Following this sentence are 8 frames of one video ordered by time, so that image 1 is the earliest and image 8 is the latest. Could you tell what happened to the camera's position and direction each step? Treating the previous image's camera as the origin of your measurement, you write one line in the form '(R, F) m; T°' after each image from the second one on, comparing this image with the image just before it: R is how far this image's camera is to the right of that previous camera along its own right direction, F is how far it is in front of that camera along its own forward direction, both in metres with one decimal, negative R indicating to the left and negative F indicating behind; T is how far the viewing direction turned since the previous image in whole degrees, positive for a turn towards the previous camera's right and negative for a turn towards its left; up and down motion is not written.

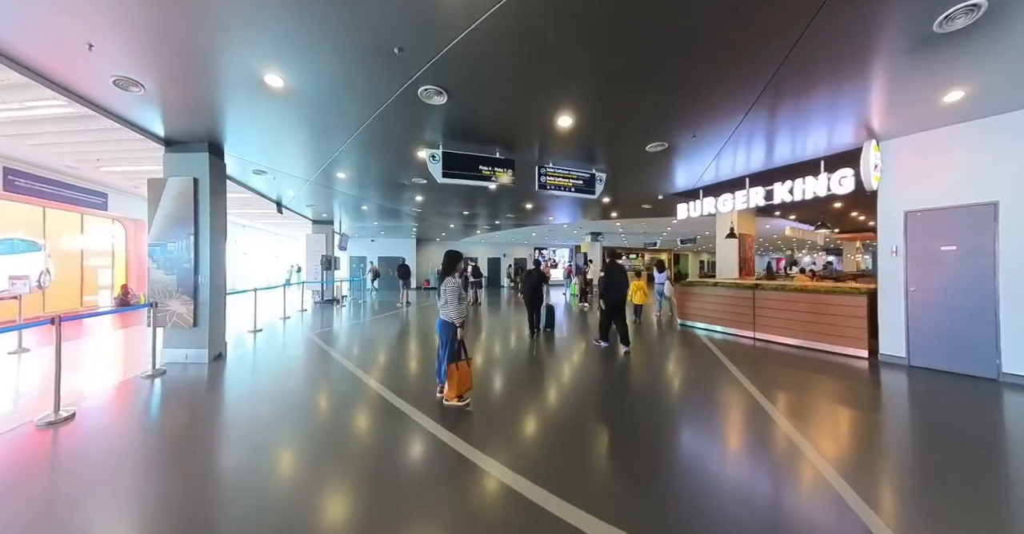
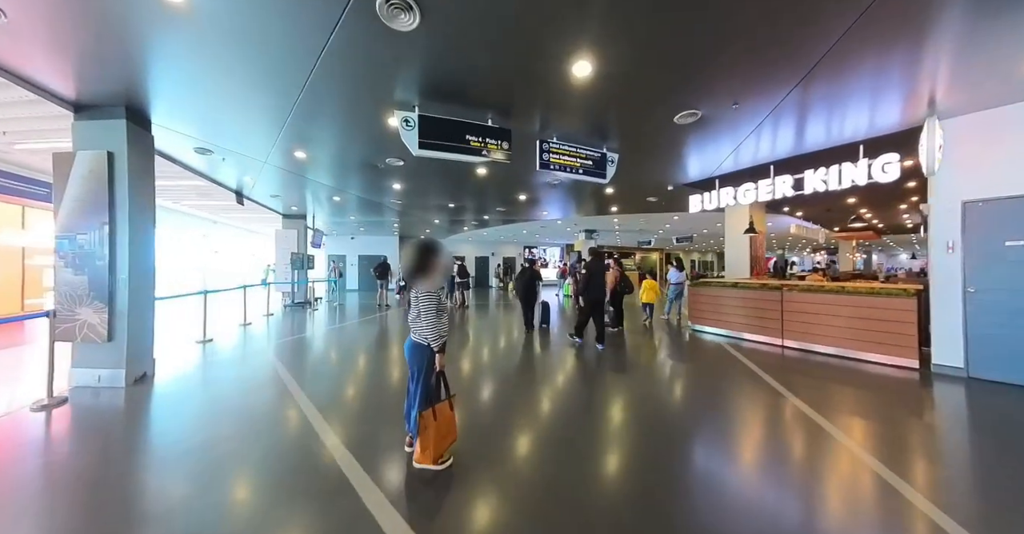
(-0.1, +0.7) m; +2°
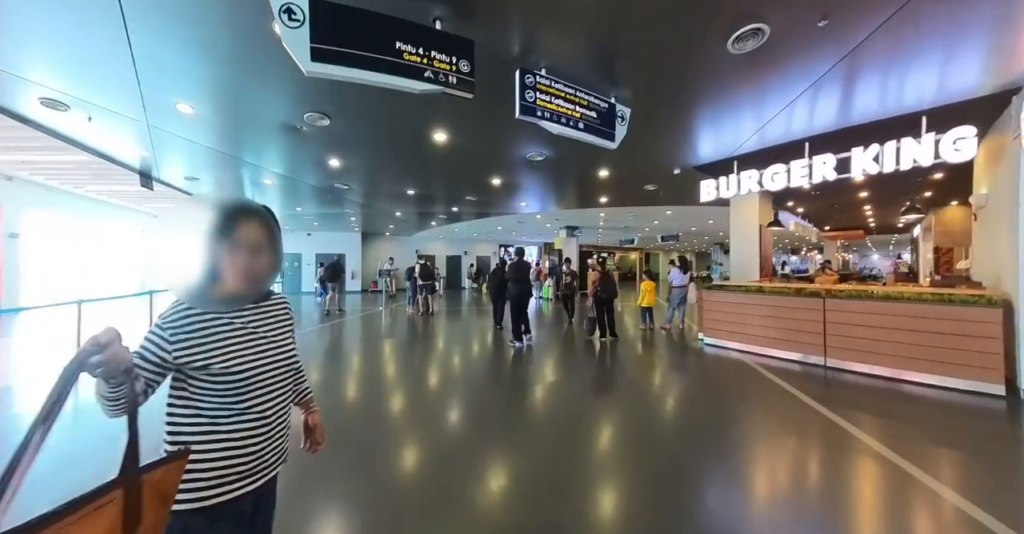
(+0.1, +1.0) m; +4°
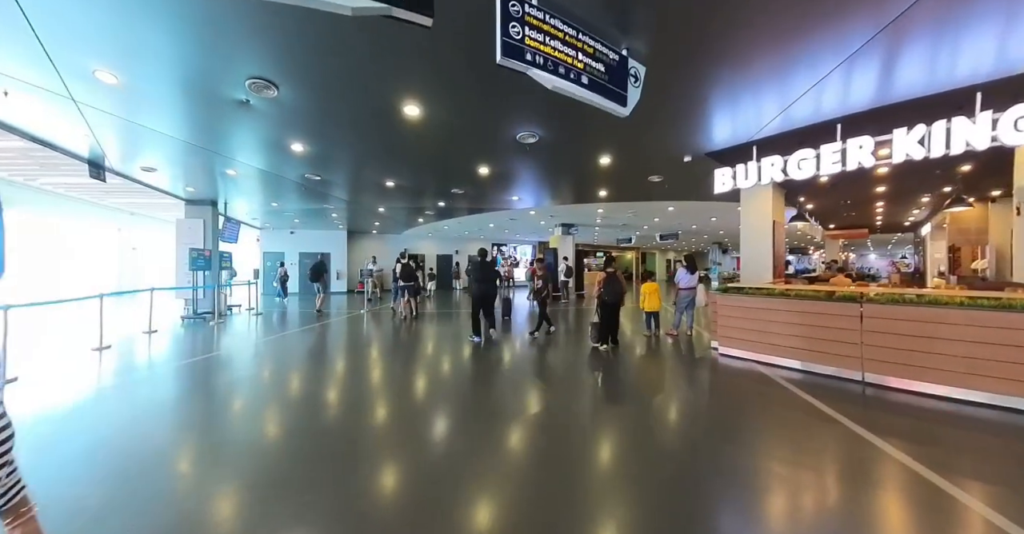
(+0.1, +0.5) m; +1°
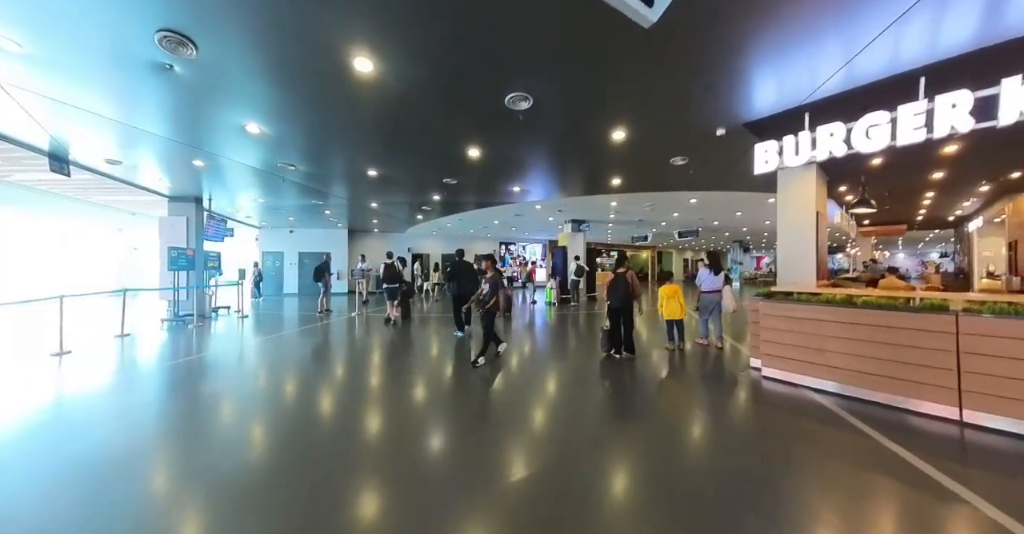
(+0.2, +0.6) m; -2°
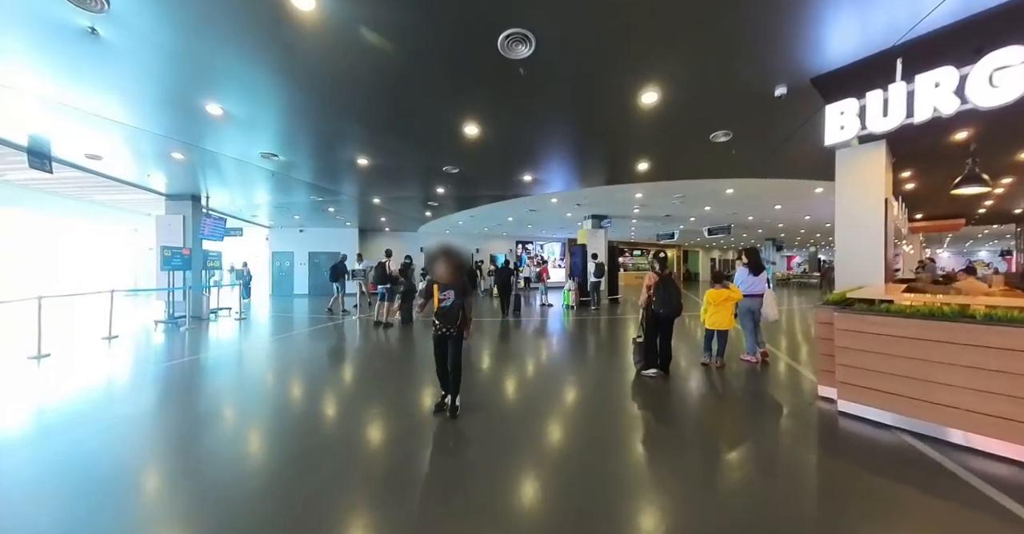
(+0.1, +0.5) m; -3°
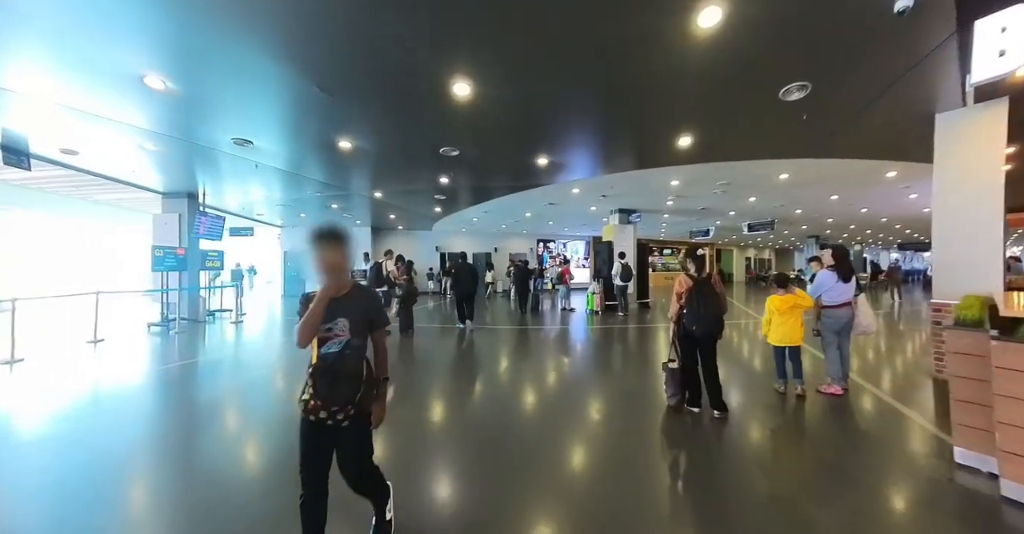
(+0.1, +0.6) m; -4°
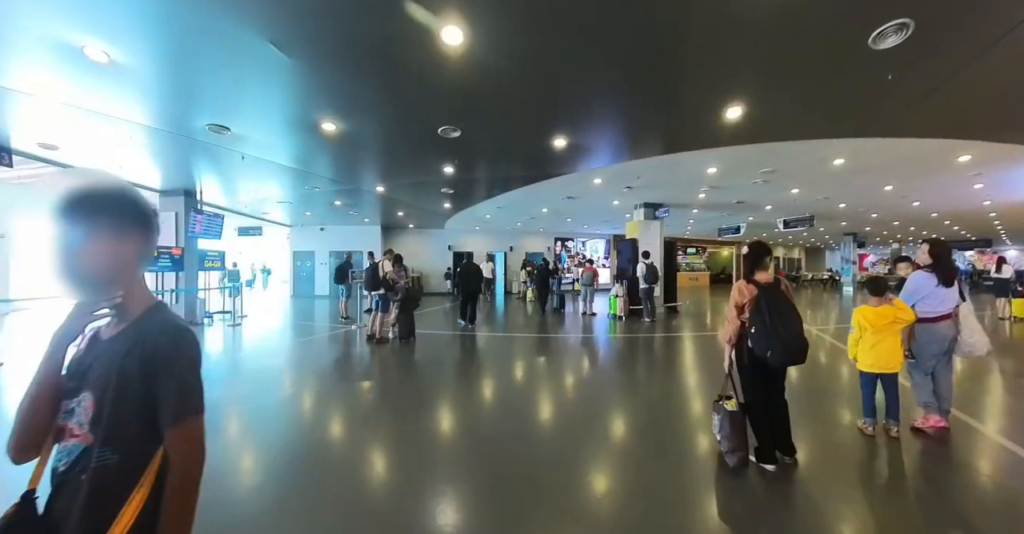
(+0.1, +0.5) m; -3°
